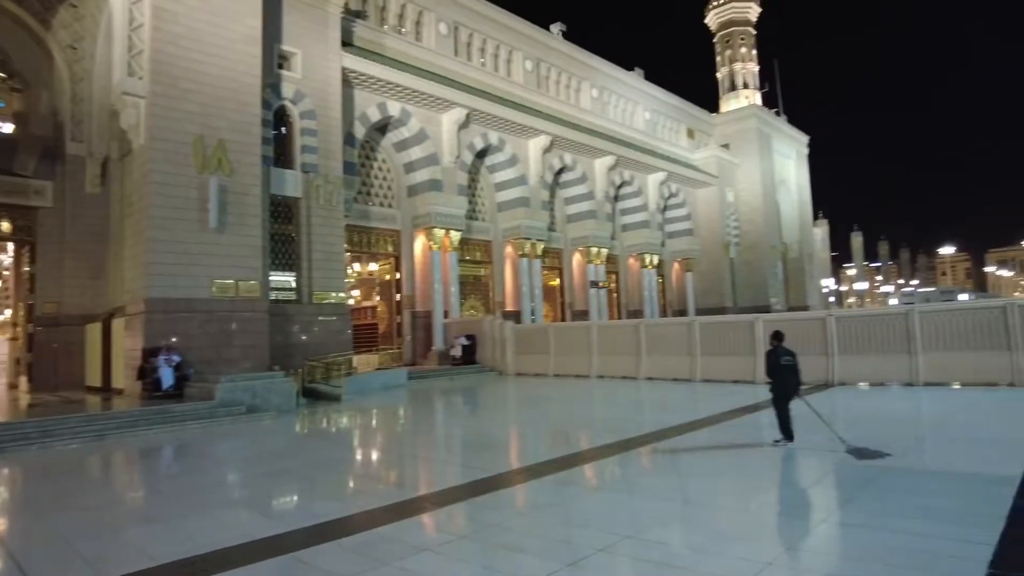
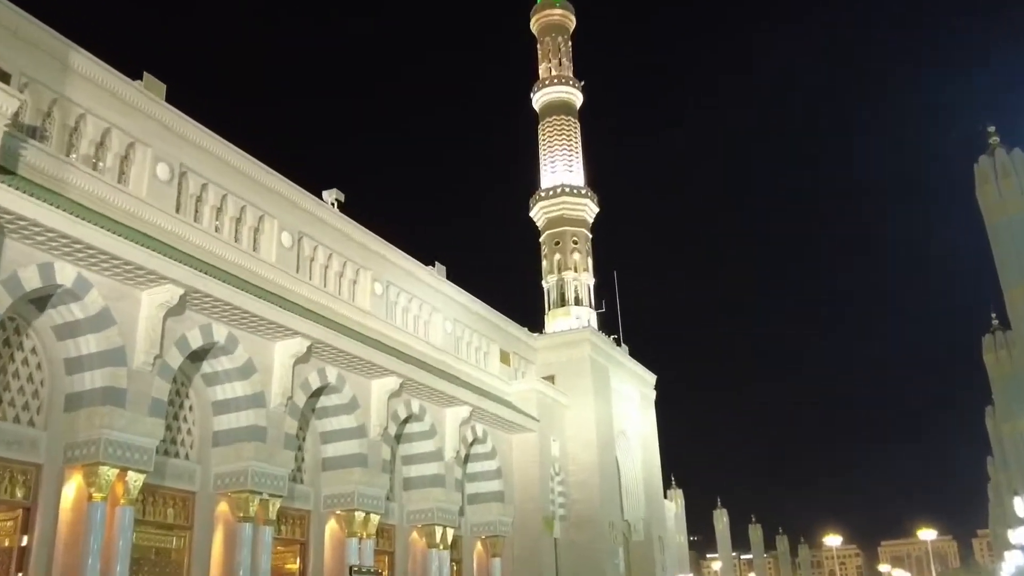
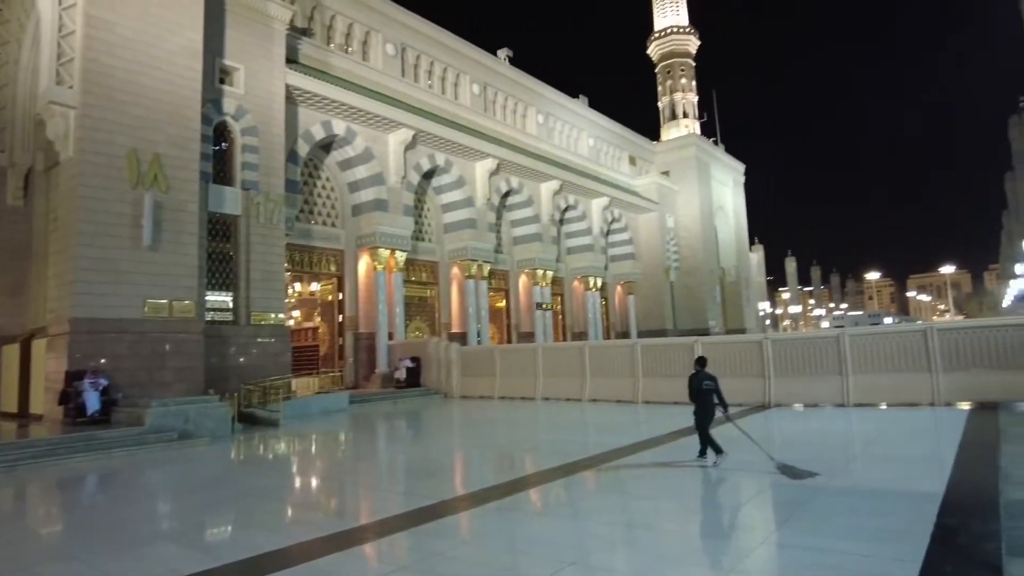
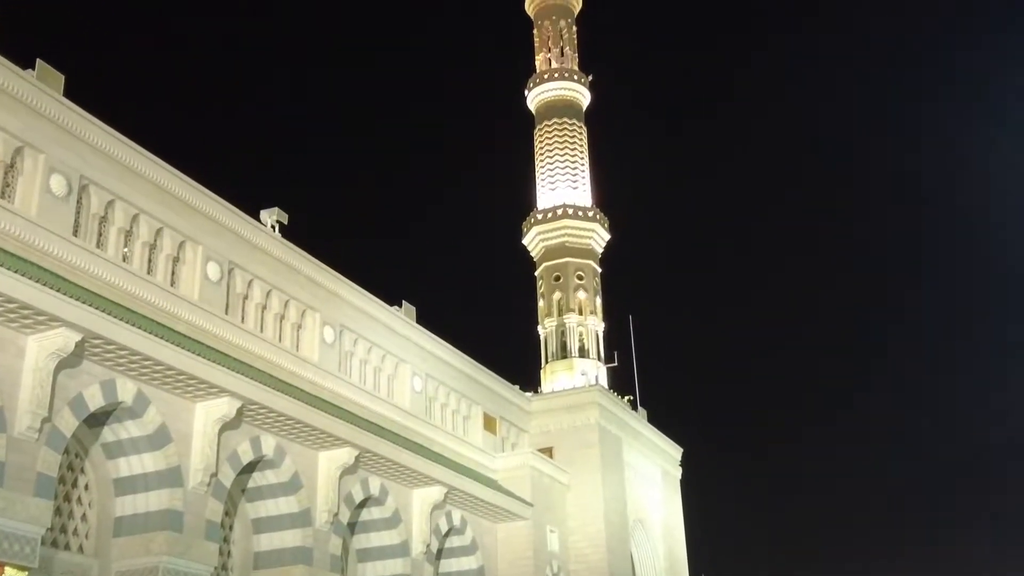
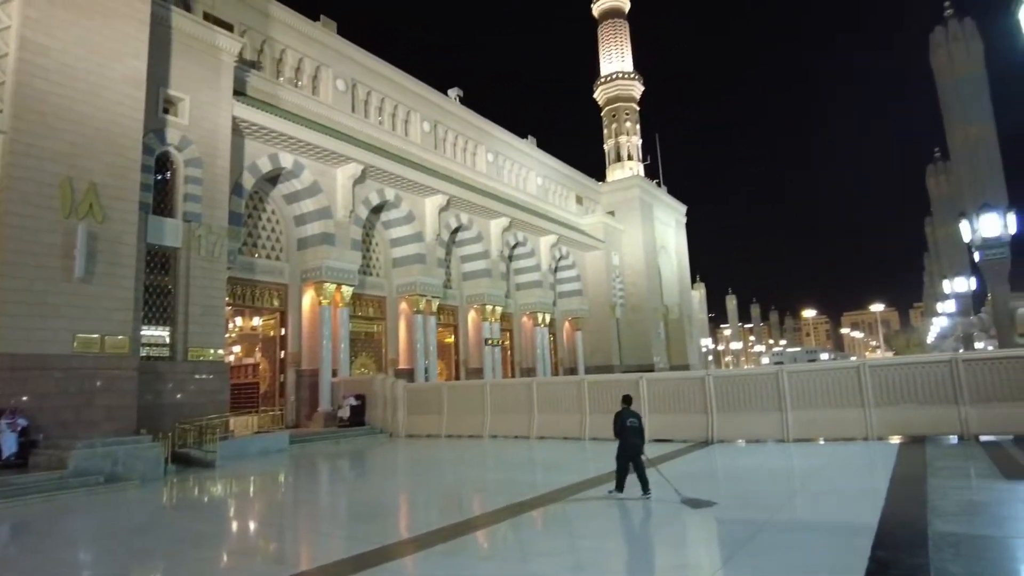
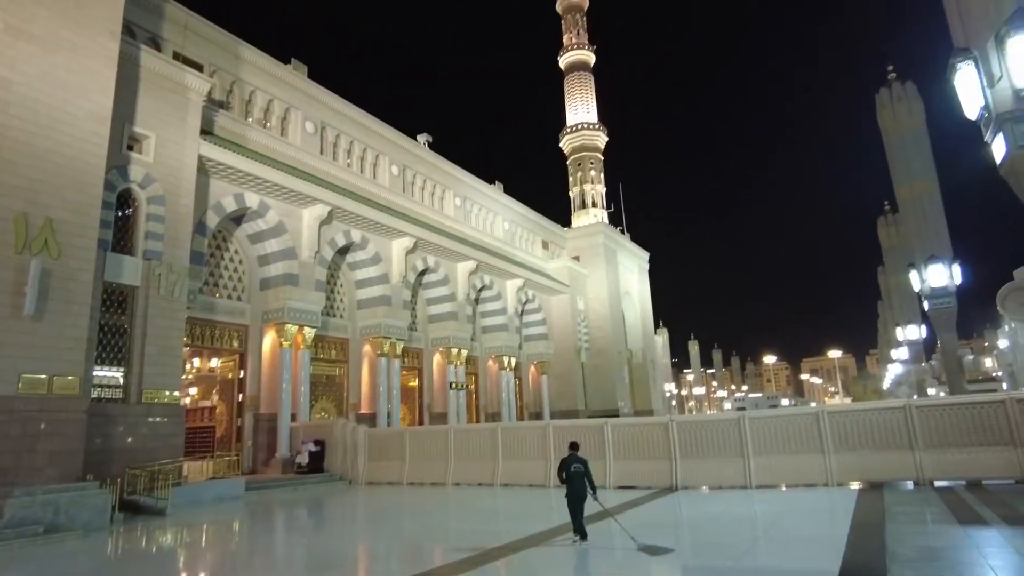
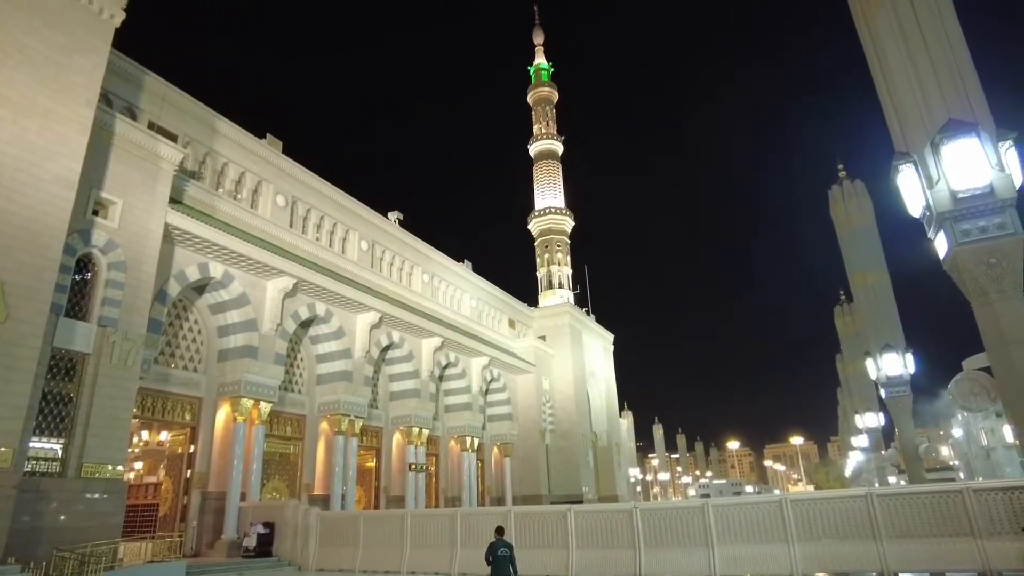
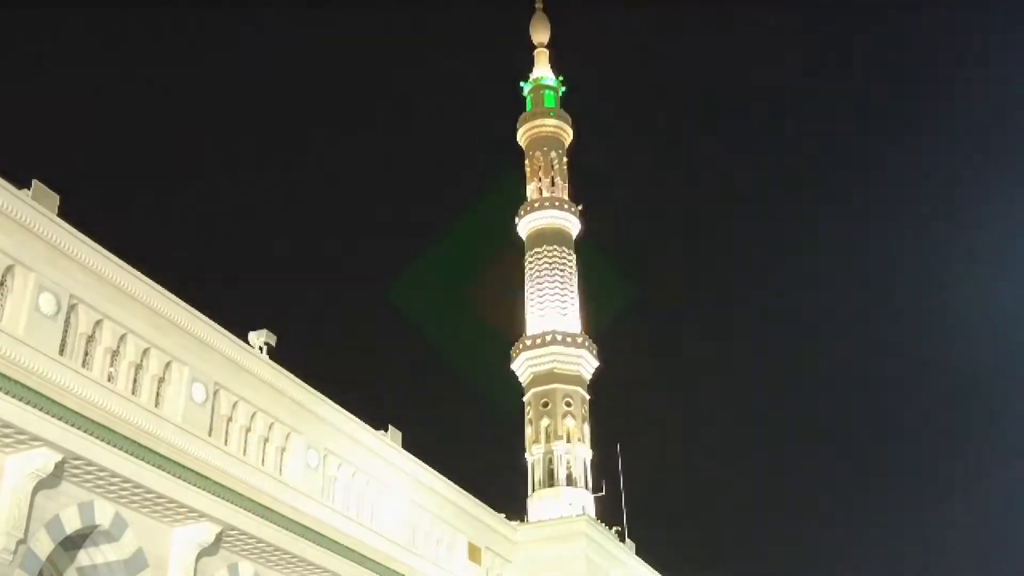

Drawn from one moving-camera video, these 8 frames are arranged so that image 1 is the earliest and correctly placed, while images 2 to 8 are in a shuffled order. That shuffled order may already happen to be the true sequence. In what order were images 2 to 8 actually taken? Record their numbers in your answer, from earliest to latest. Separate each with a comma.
3, 5, 6, 7, 2, 4, 8
